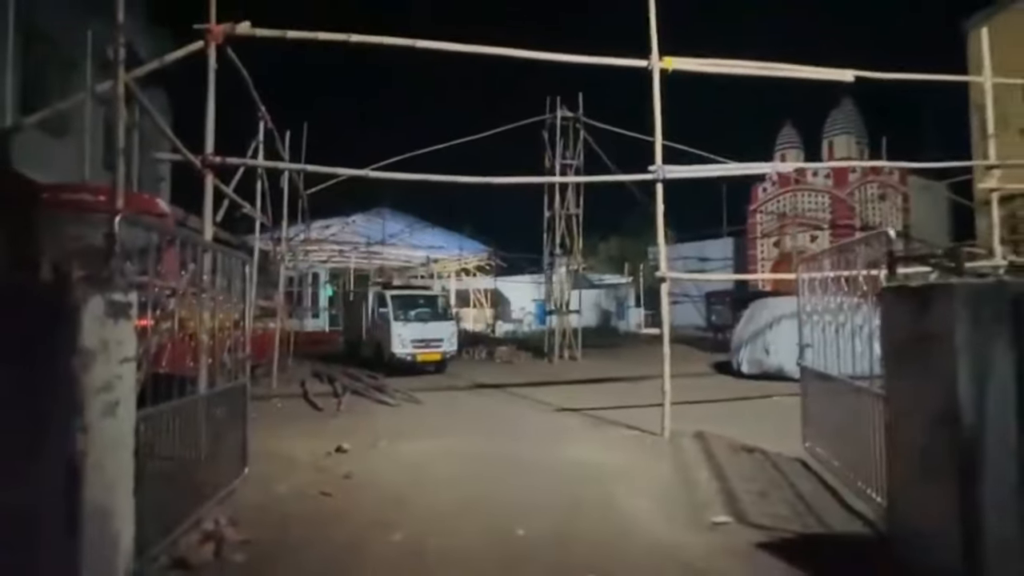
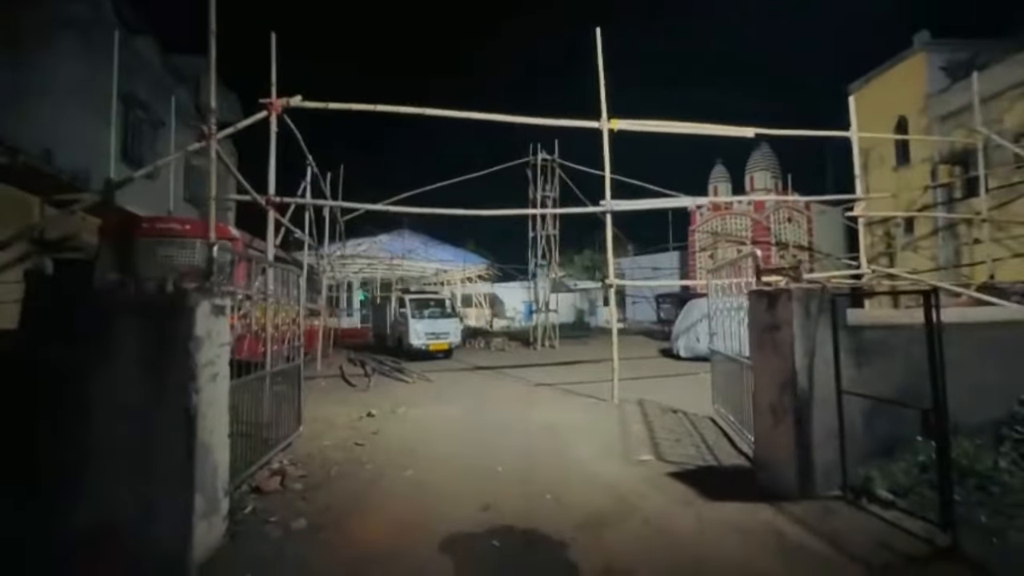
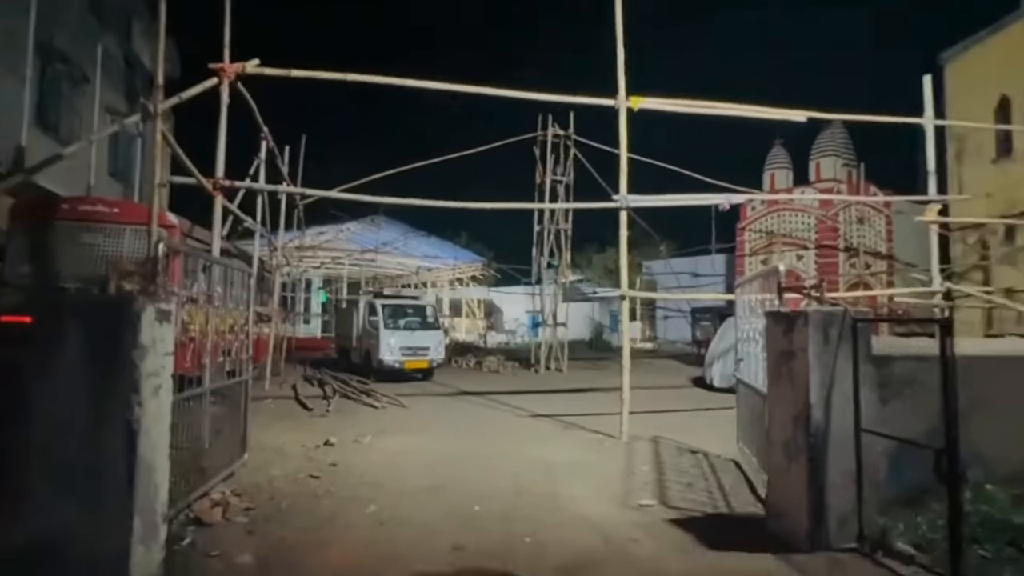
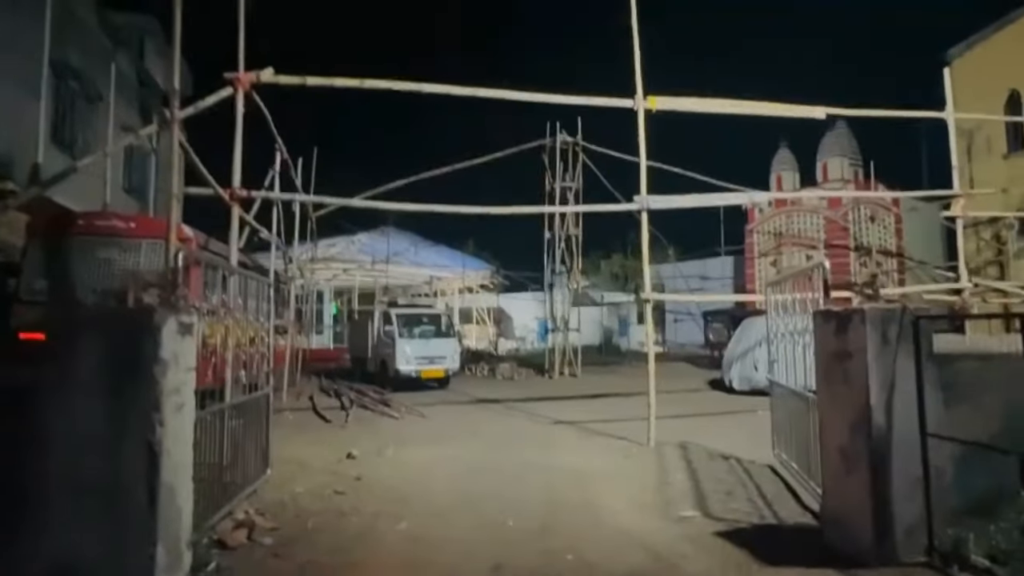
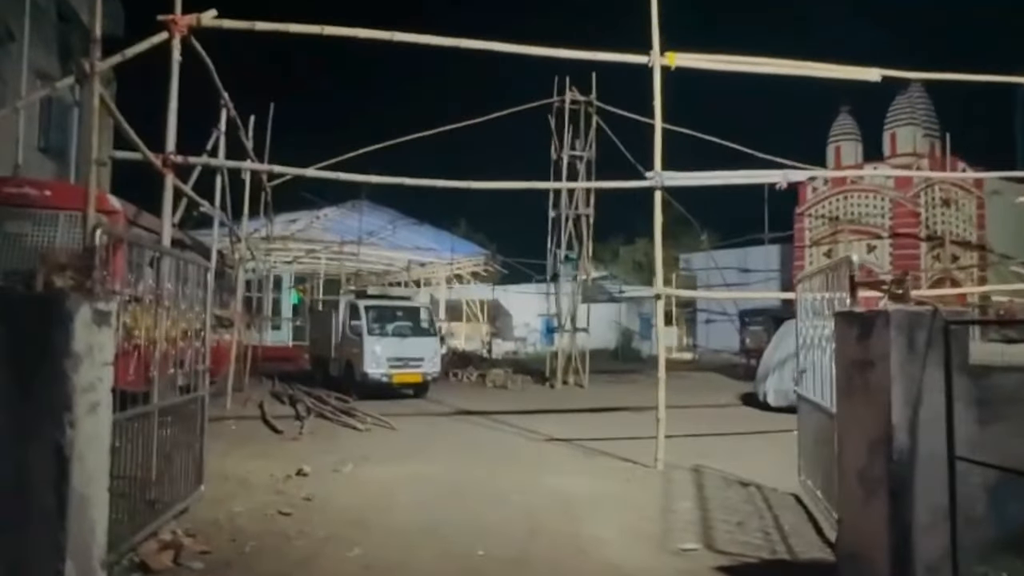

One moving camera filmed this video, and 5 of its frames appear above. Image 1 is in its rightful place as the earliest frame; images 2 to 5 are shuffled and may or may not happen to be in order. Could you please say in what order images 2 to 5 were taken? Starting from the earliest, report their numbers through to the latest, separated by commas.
2, 4, 5, 3
